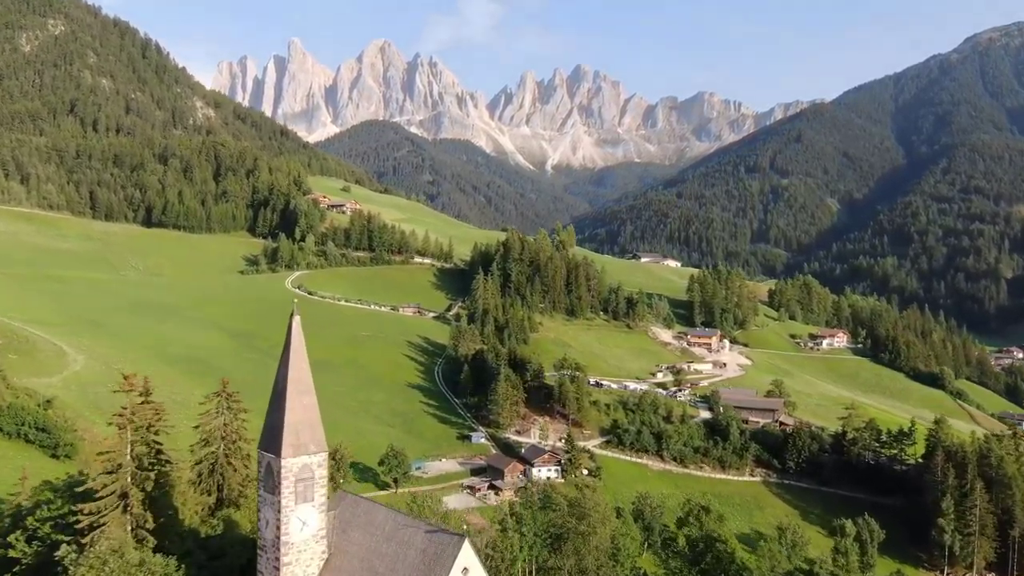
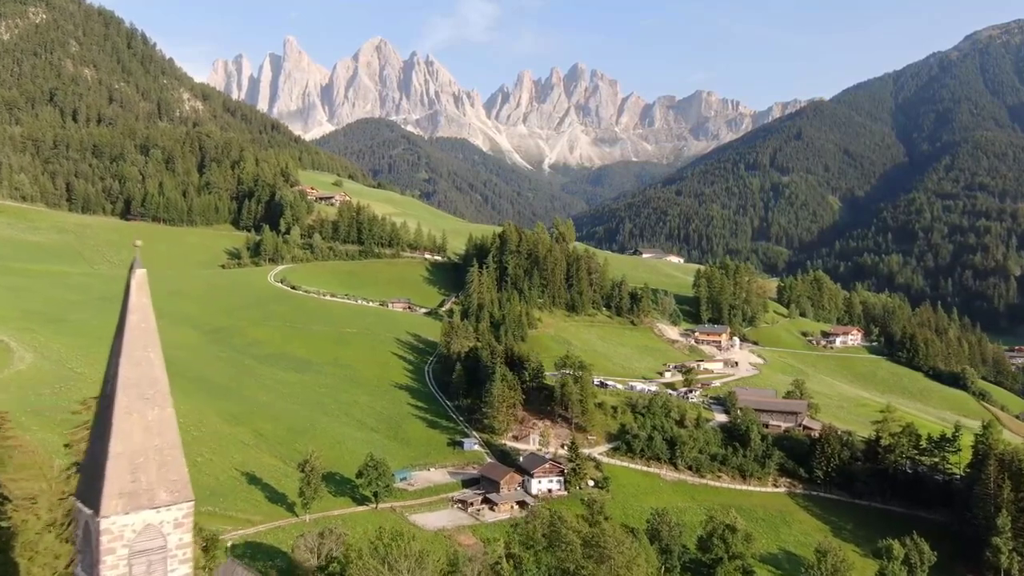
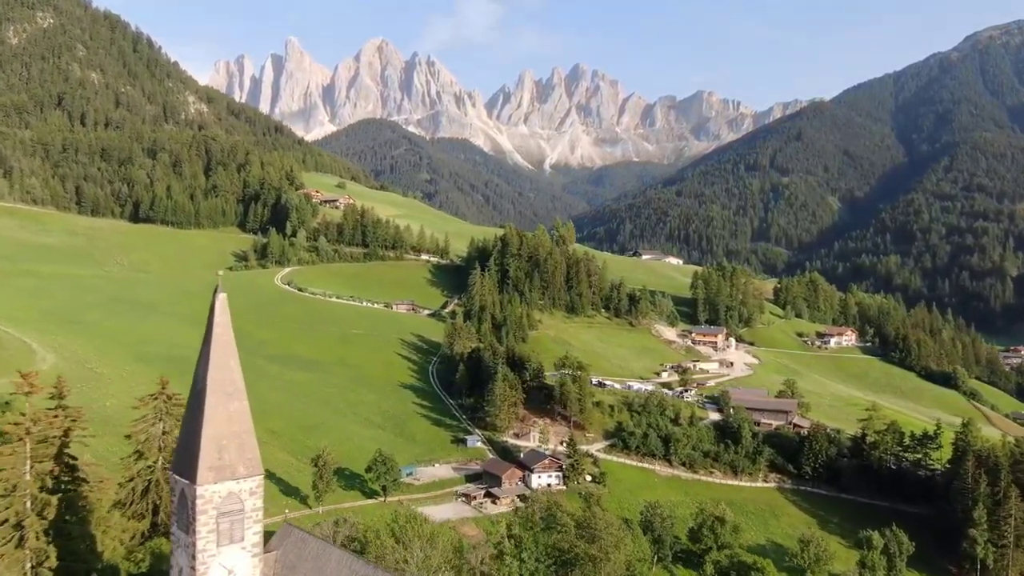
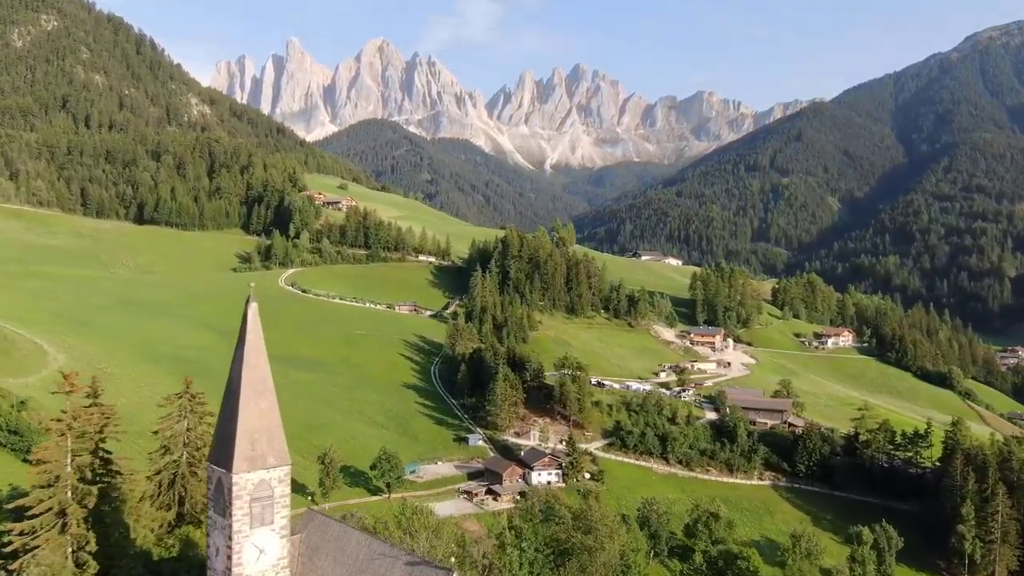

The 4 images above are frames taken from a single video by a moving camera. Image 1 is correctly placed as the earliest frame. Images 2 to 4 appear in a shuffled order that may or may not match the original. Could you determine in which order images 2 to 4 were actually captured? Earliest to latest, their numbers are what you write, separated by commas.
4, 3, 2
